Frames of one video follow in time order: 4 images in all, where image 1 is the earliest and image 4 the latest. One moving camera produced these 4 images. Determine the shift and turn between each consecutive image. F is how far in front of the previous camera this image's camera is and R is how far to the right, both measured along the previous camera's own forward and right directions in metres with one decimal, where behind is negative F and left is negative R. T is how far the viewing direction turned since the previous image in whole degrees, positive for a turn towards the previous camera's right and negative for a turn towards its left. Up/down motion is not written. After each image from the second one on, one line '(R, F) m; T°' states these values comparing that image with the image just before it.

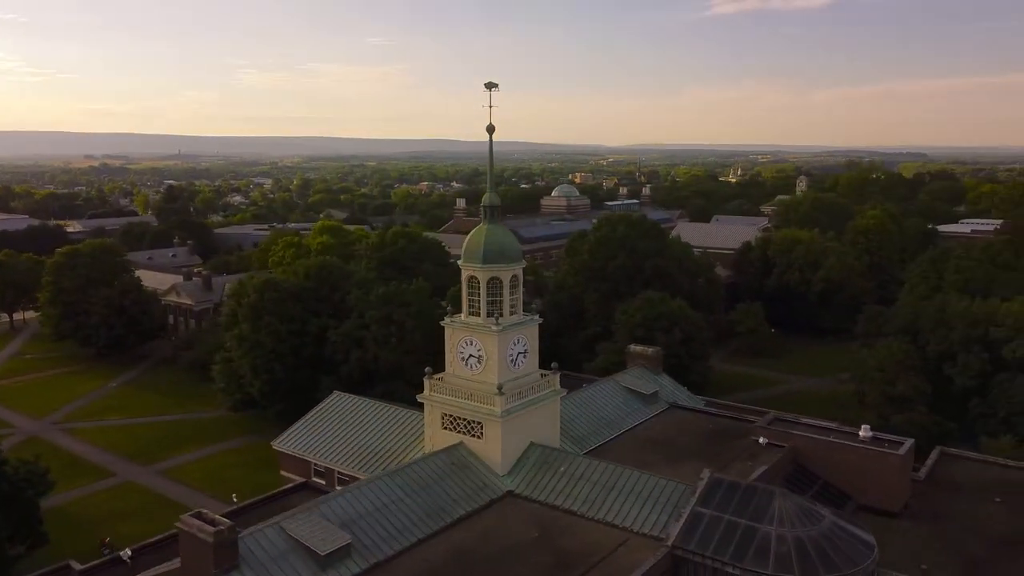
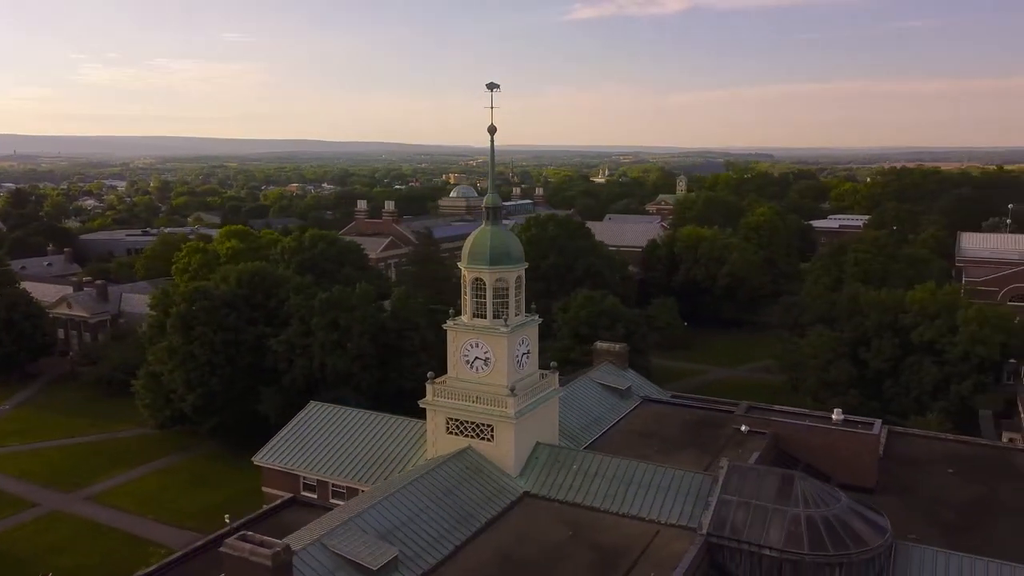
(-4.6, +0.4) m; +9°
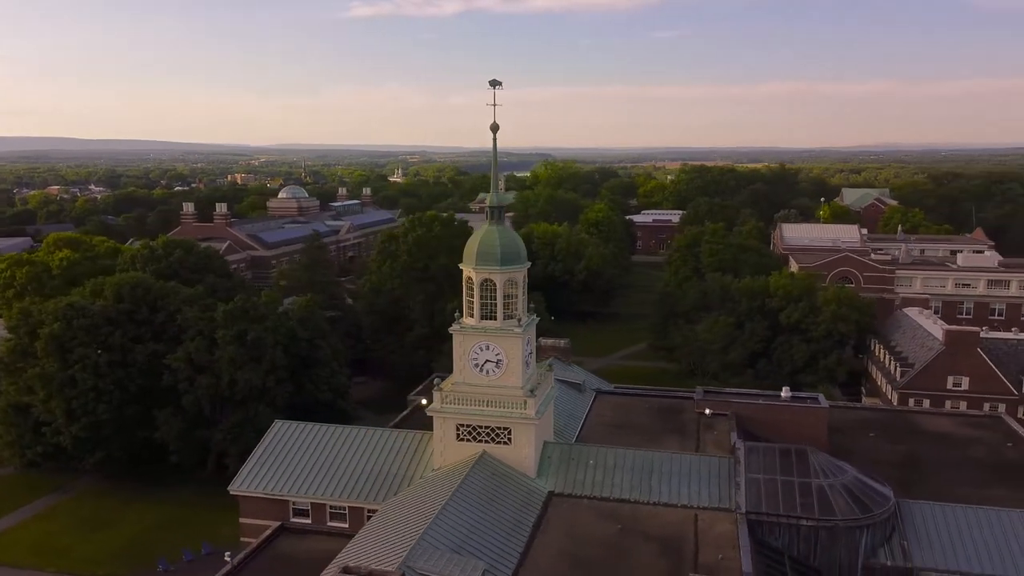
(-7.2, +1.3) m; +15°
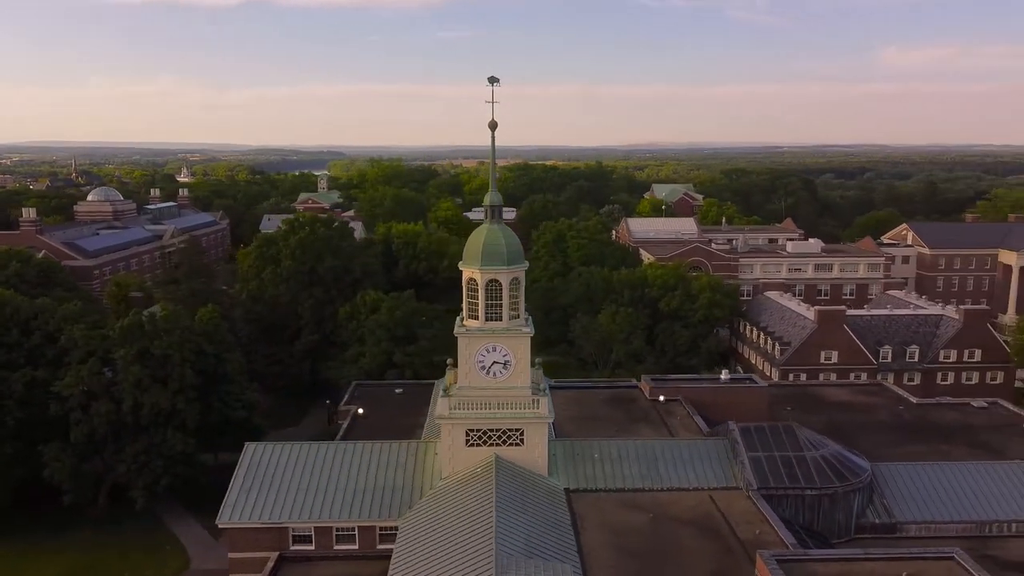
(-6.7, +1.1) m; +14°
